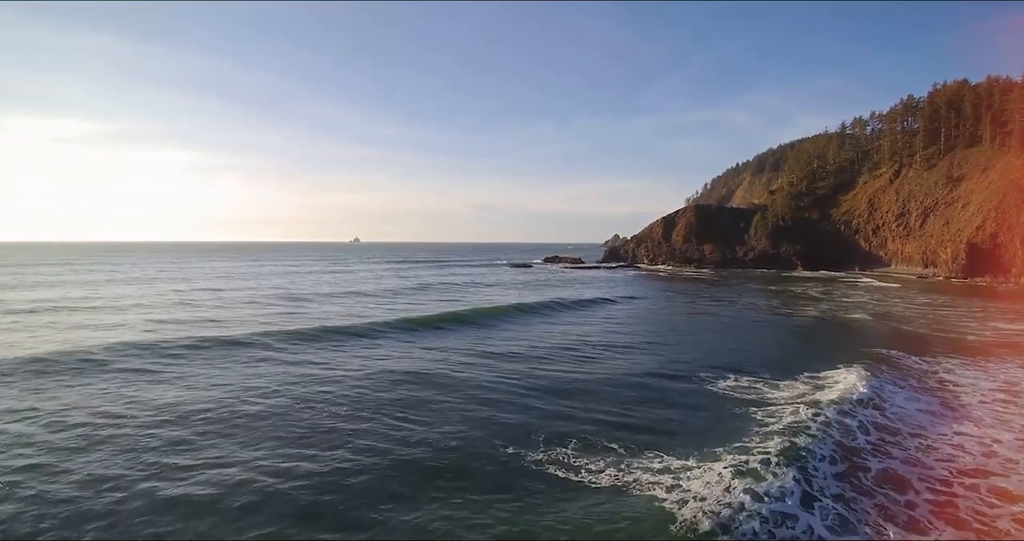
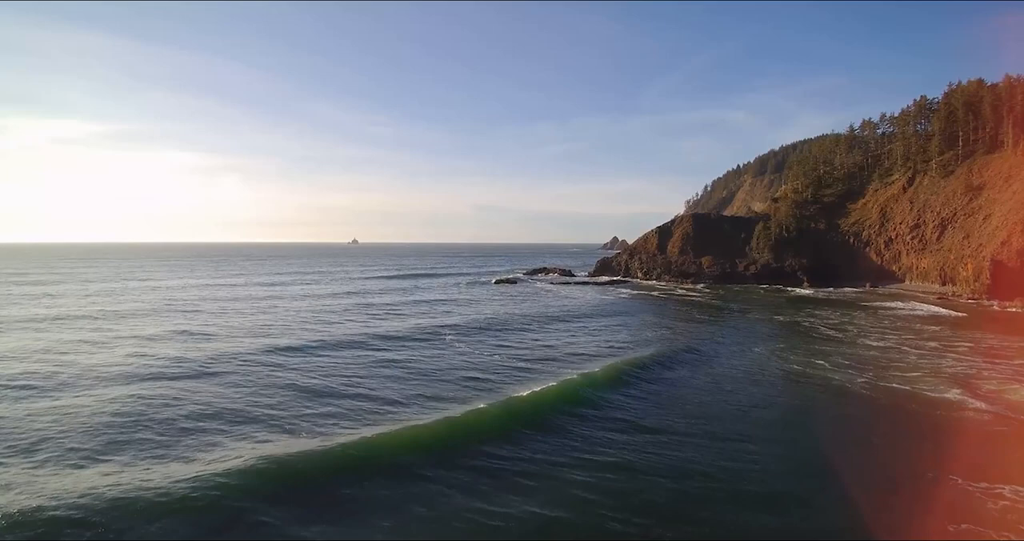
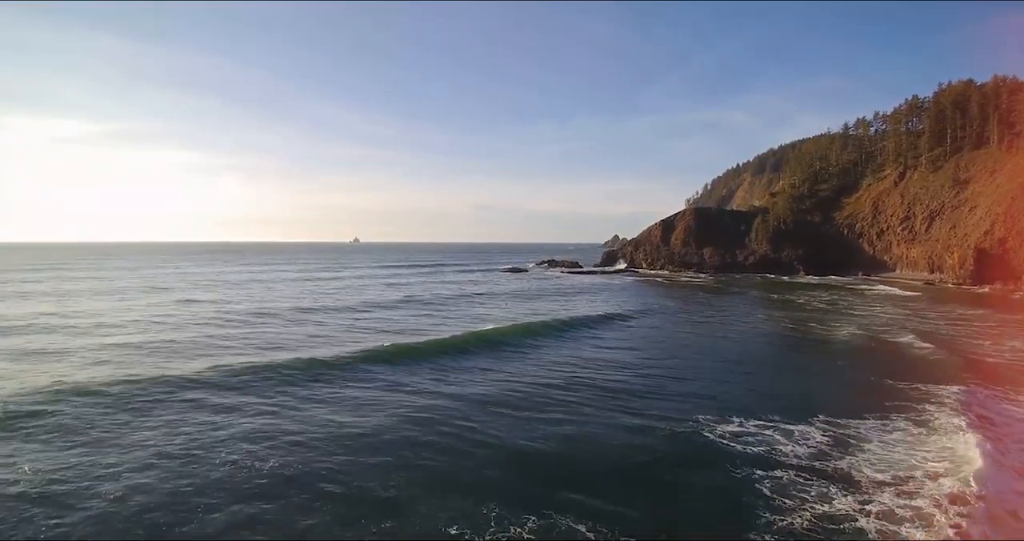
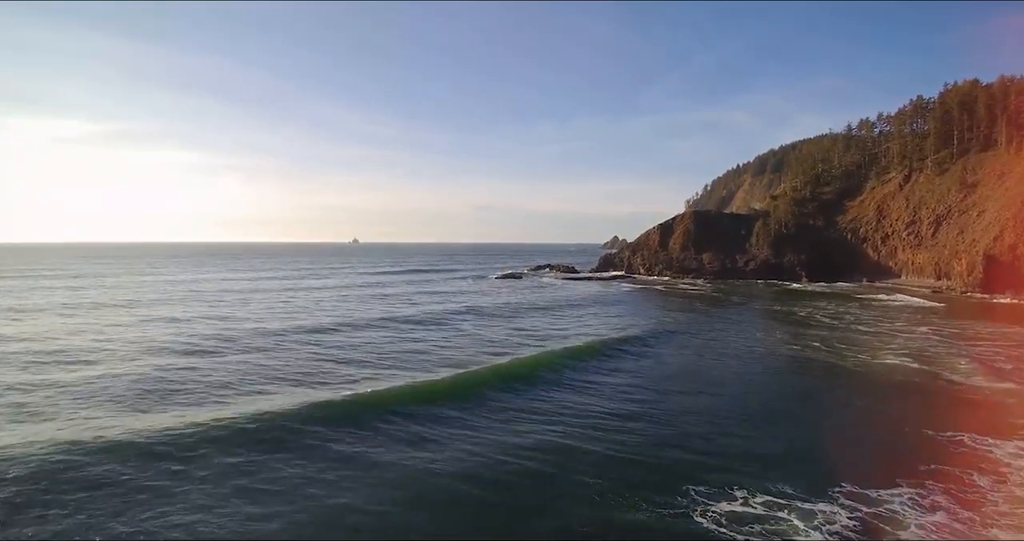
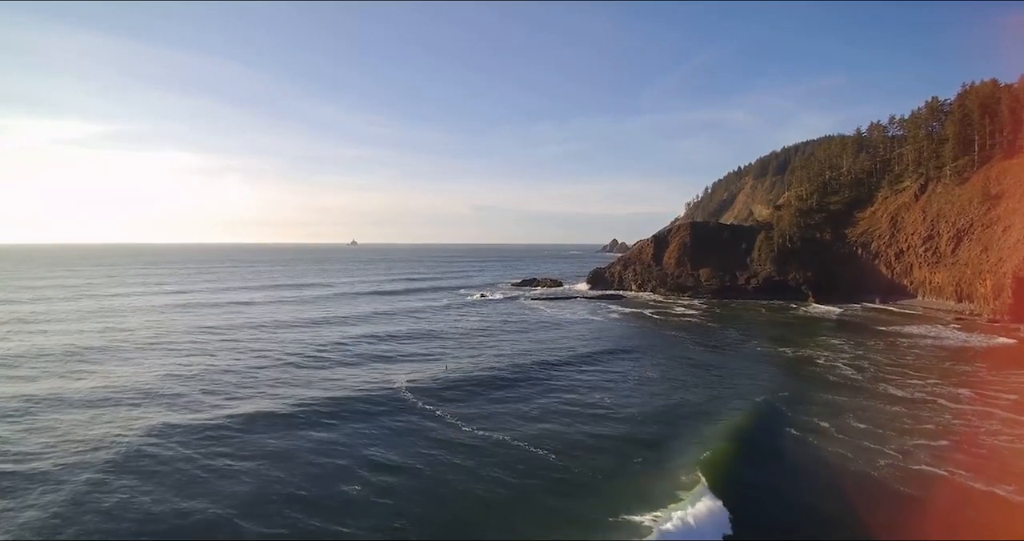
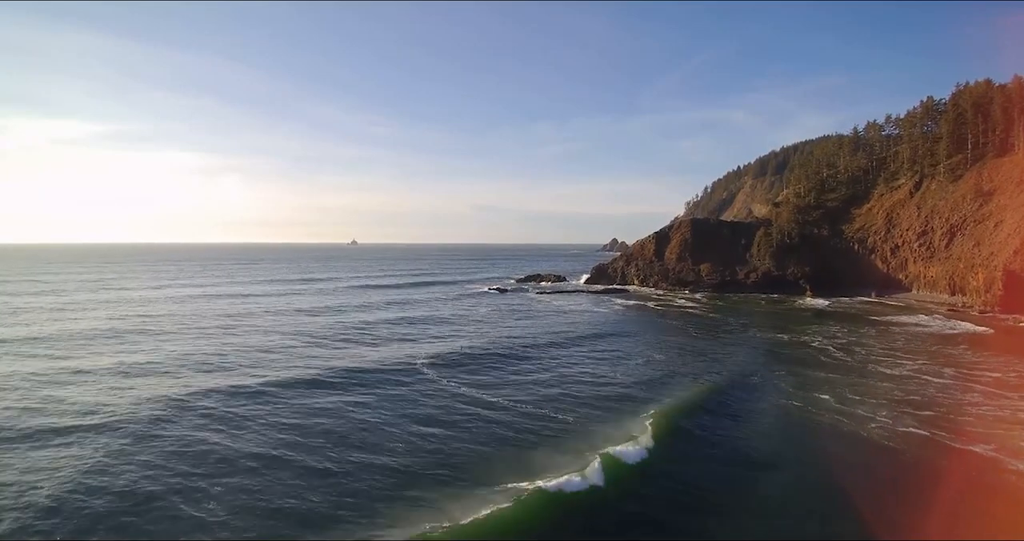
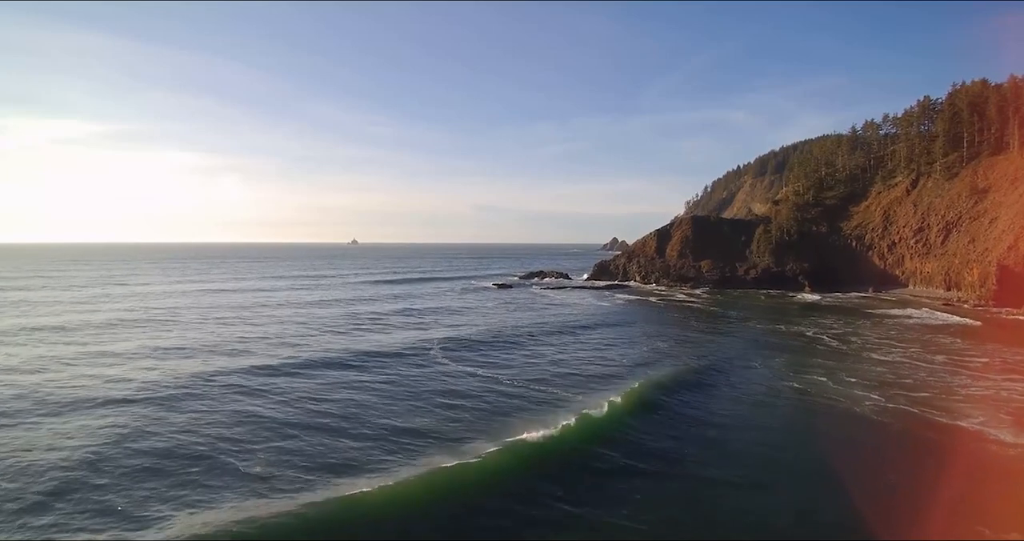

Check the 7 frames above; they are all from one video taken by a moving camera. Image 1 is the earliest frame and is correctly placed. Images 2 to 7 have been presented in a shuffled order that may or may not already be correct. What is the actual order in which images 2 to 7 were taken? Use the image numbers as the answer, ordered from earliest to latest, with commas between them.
3, 4, 2, 7, 6, 5
